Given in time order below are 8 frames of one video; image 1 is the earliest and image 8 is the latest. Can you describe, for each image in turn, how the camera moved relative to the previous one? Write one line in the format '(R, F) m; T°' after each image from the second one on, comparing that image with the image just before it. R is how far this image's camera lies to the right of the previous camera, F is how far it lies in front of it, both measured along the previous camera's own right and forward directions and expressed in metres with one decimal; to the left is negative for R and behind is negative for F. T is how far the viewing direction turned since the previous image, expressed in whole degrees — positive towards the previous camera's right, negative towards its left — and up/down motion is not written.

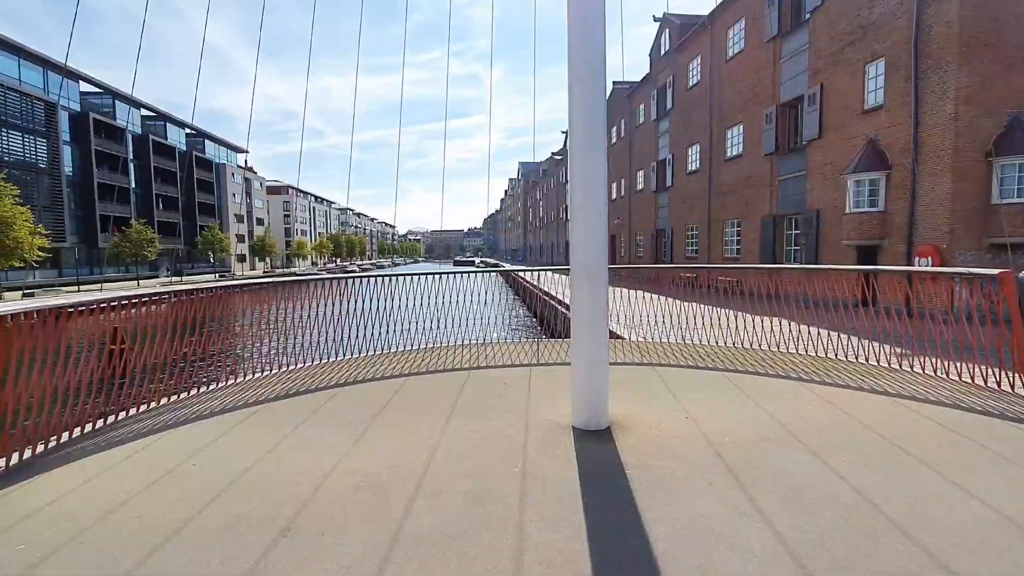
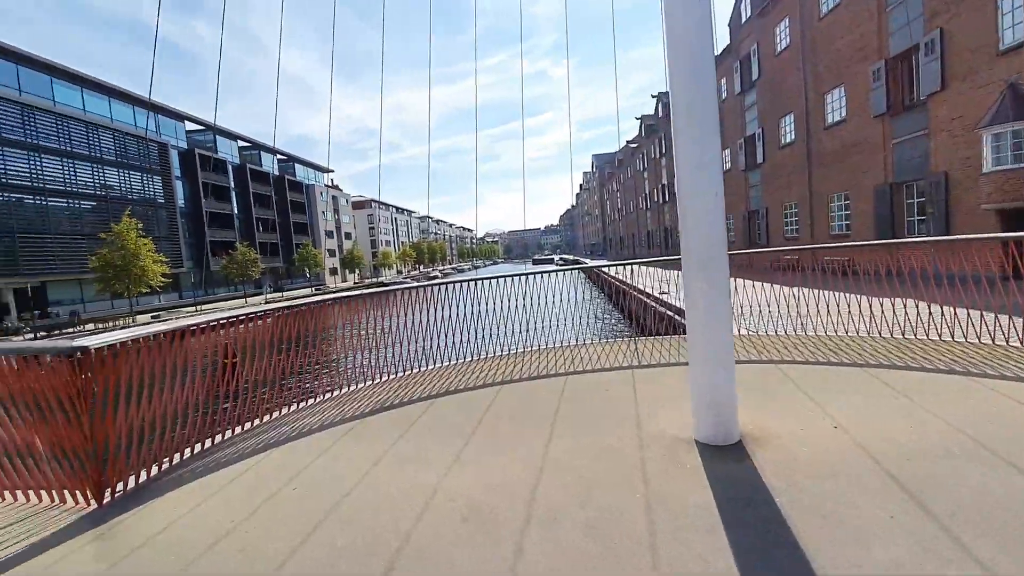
(-0.1, +0.3) m; -9°
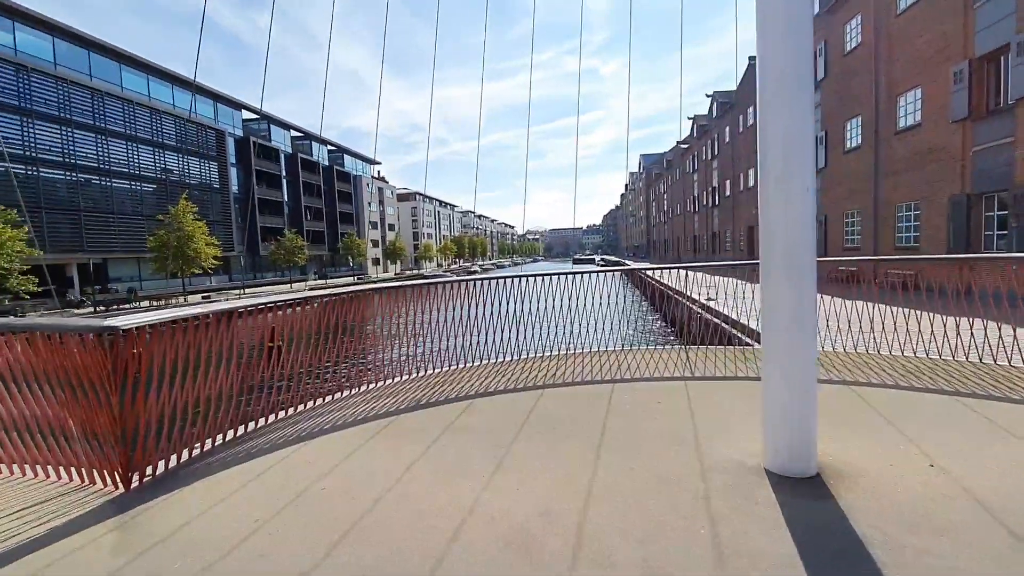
(-0.1, +0.2) m; -4°
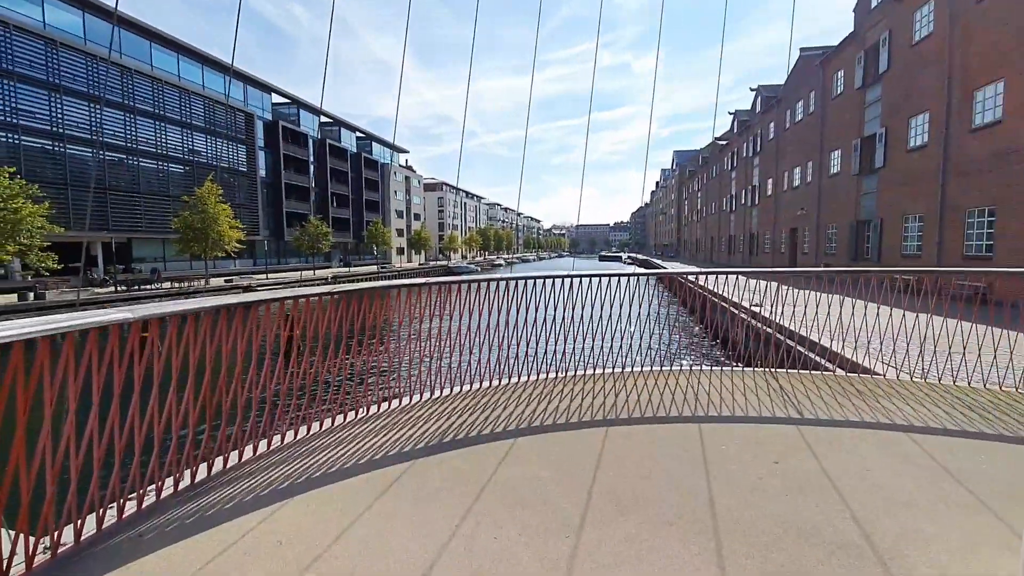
(-0.2, +1.0) m; -2°
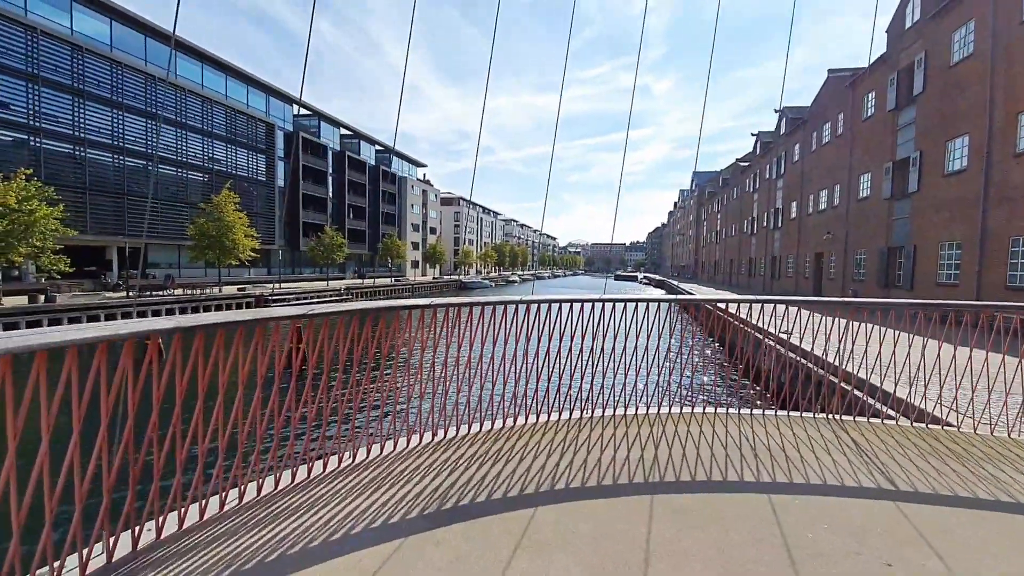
(-0.1, +0.6) m; -1°
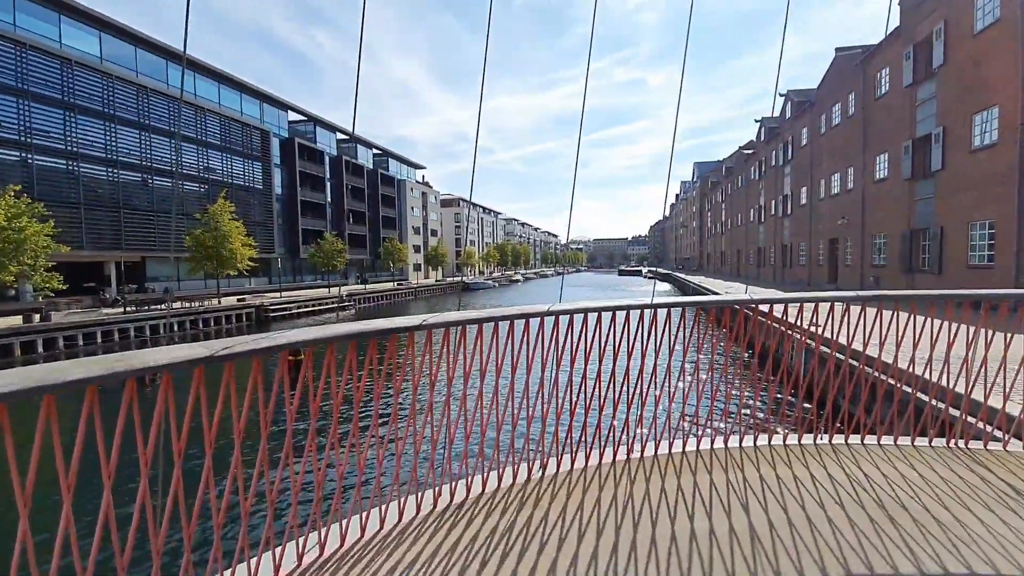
(-0.2, +0.8) m; 0°
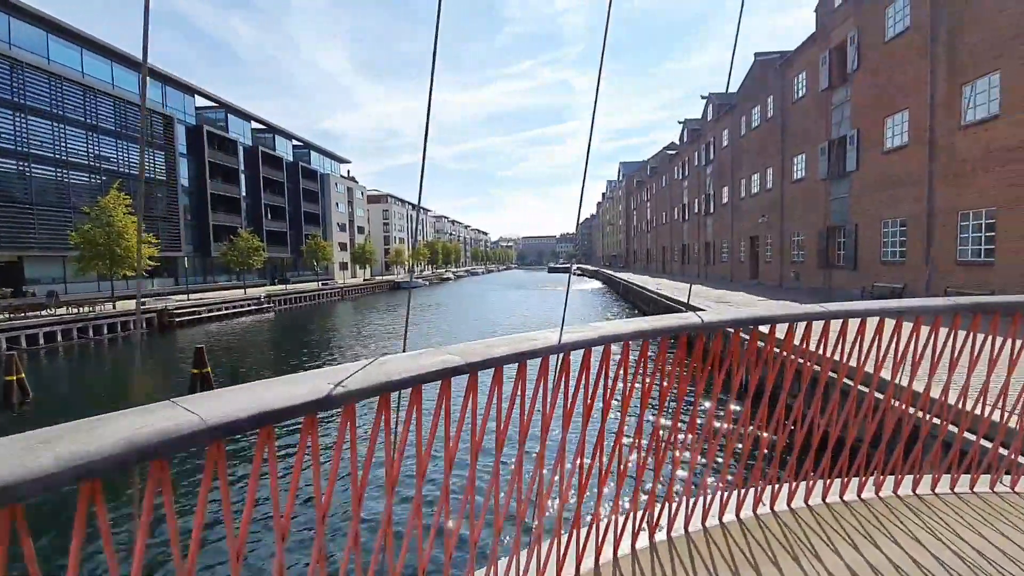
(-0.1, +0.8) m; +7°
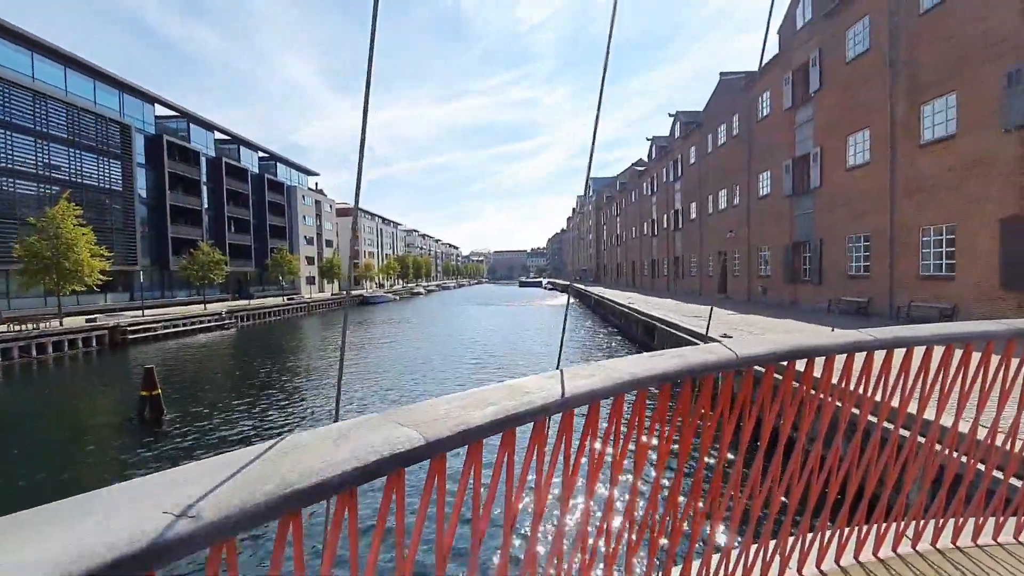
(0.0, +0.3) m; +3°
